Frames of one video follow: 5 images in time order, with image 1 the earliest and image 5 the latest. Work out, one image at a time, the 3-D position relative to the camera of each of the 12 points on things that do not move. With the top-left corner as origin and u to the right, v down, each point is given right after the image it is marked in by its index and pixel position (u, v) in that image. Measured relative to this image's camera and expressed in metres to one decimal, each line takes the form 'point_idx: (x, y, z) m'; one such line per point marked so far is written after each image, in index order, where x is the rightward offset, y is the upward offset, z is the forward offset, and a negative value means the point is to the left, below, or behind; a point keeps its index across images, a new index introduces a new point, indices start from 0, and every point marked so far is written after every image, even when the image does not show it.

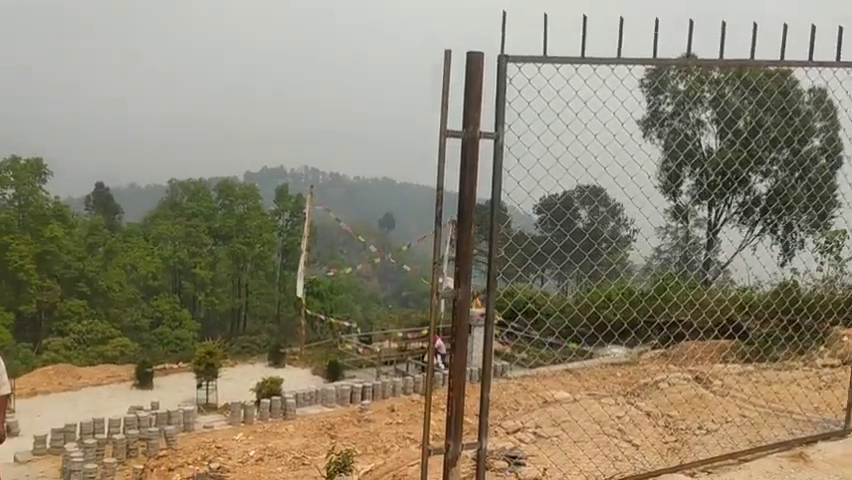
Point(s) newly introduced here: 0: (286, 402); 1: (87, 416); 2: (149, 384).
0: (-2.5, -3.0, +13.1) m
1: (-7.3, -3.8, +15.2) m
2: (-7.0, -3.7, +18.0) m
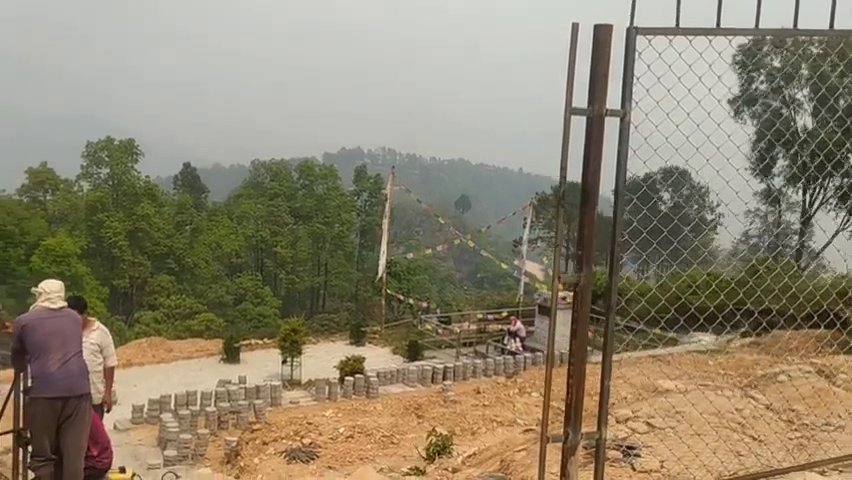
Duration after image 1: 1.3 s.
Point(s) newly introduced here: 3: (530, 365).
0: (-1.0, -2.6, +13.2) m
1: (-5.6, -3.3, +15.9) m
2: (-5.0, -3.1, +18.6) m
3: (+2.3, -2.8, +15.4) m
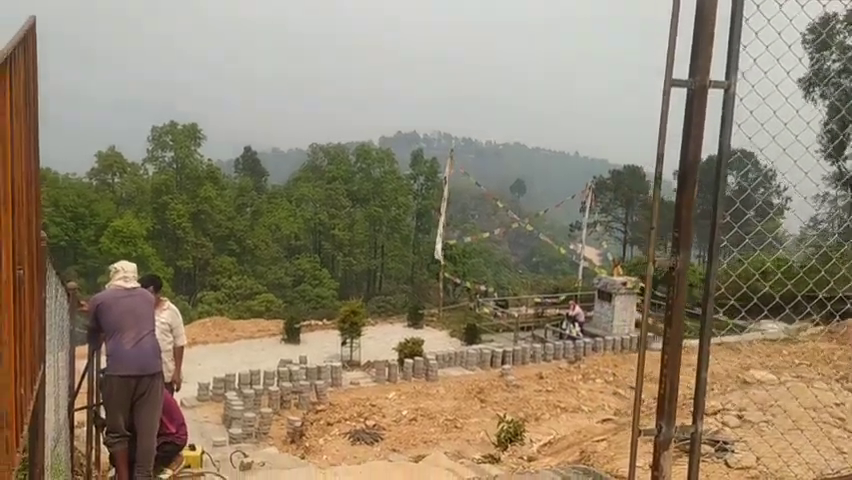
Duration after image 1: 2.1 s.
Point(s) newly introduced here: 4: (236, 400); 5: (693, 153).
0: (+0.1, -2.3, +13.2) m
1: (-4.2, -2.9, +16.2) m
2: (-3.4, -2.6, +18.9) m
3: (+3.5, -2.4, +15.1) m
4: (-2.8, -2.3, +10.4) m
5: (+0.9, +0.3, +2.4) m
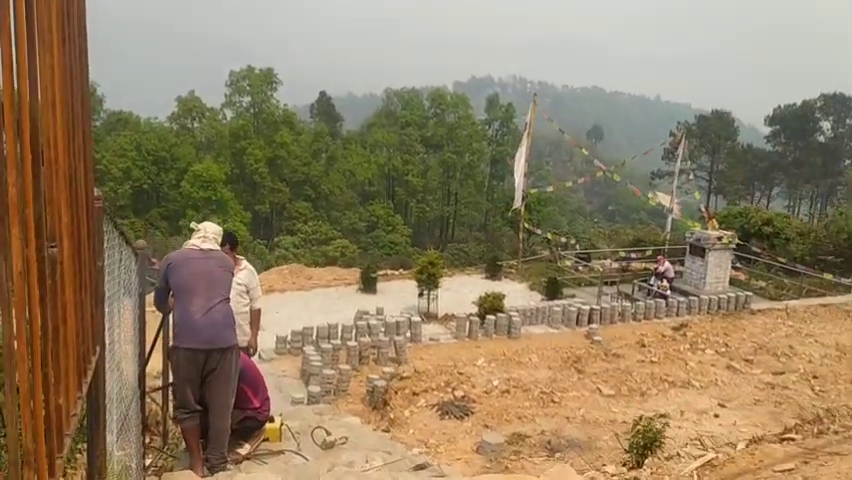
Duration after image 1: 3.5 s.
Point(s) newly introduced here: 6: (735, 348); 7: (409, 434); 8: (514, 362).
0: (+1.5, -1.4, +12.6) m
1: (-2.5, -1.7, +16.1) m
2: (-1.4, -1.3, +18.6) m
3: (+5.2, -1.5, +14.2) m
4: (-1.6, -1.6, +10.1) m
5: (+1.3, +0.3, +1.6) m
6: (+3.3, -1.2, +7.5) m
7: (-0.1, -1.5, +5.6) m
8: (+0.9, -1.3, +7.2) m
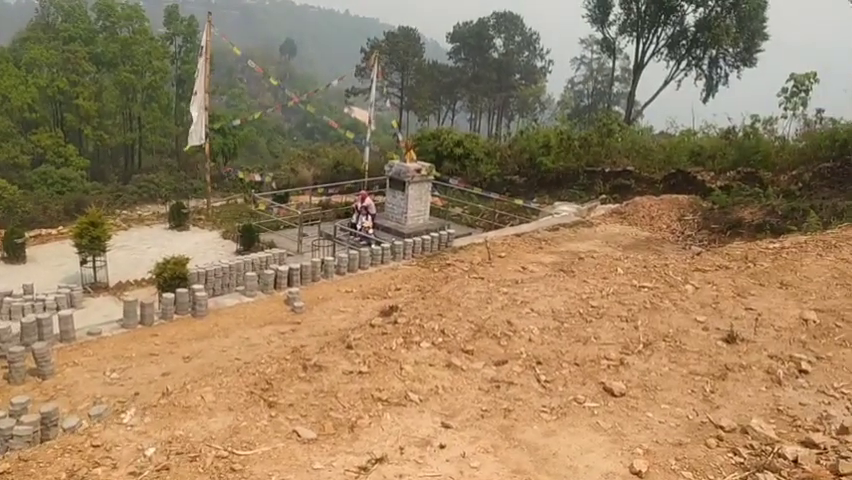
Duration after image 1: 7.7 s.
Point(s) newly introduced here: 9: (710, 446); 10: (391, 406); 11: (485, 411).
0: (-3.4, -0.8, +10.5) m
1: (-8.4, -1.2, +12.1) m
2: (-8.5, -0.4, +14.8) m
3: (-0.7, -0.4, +13.3) m
4: (-5.2, -1.5, +7.0) m
5: (+0.7, -0.1, +0.1) m
6: (+0.2, -0.9, +6.5) m
7: (-2.1, -1.7, +3.4) m
8: (-1.8, -1.2, +5.2) m
9: (+2.0, -1.5, +5.0) m
10: (-0.3, -1.2, +5.3) m
11: (+0.4, -1.3, +5.3) m
